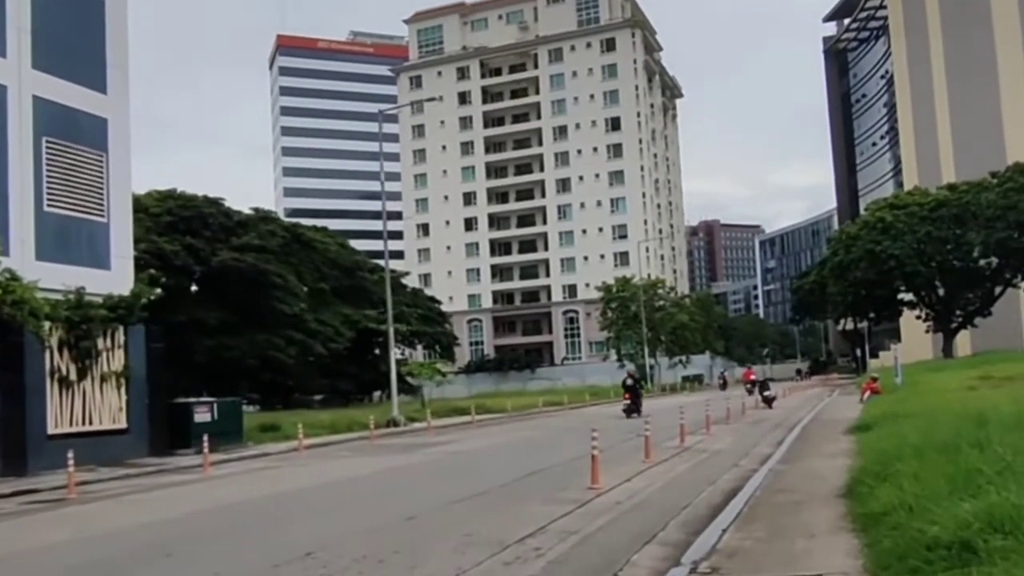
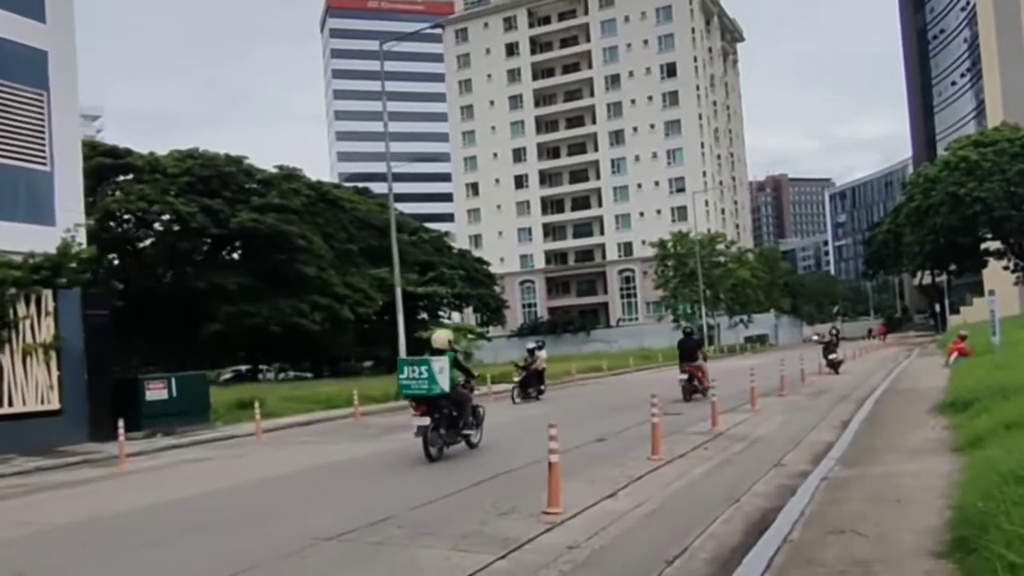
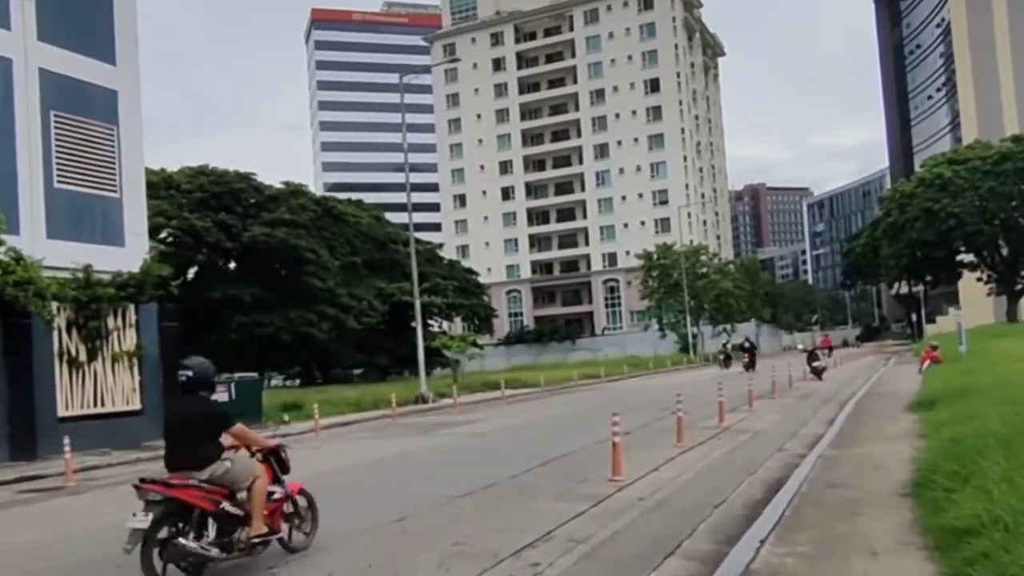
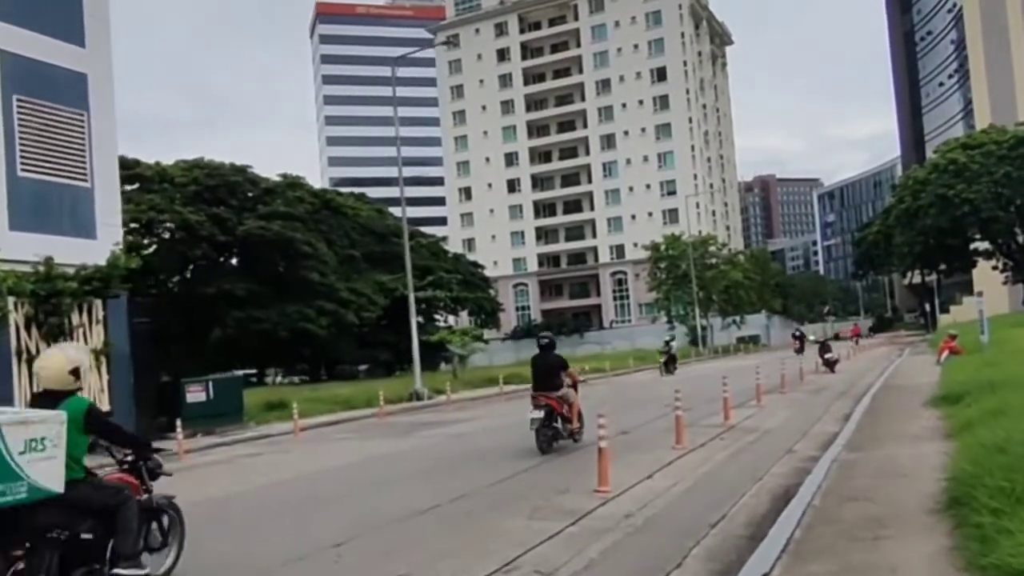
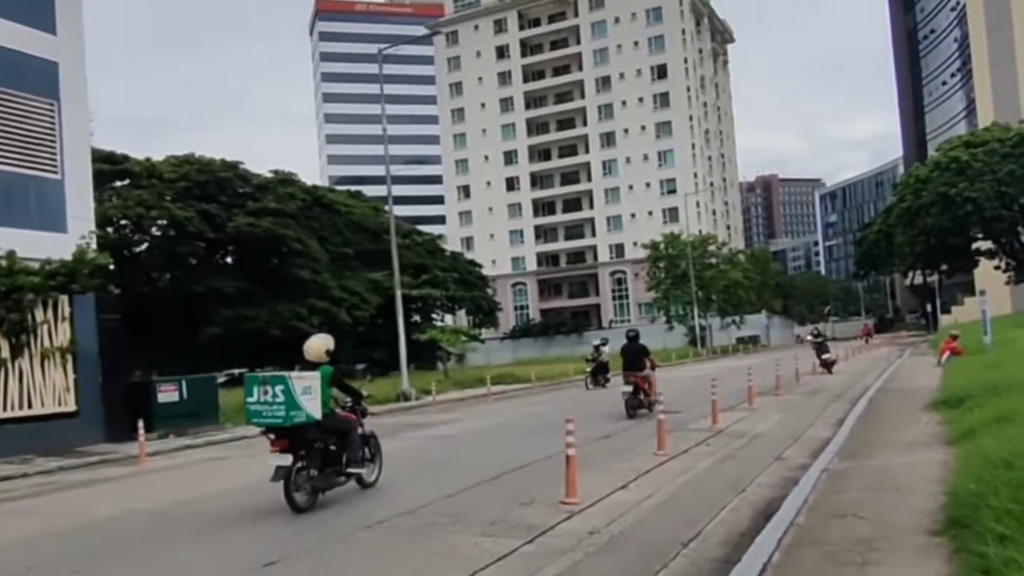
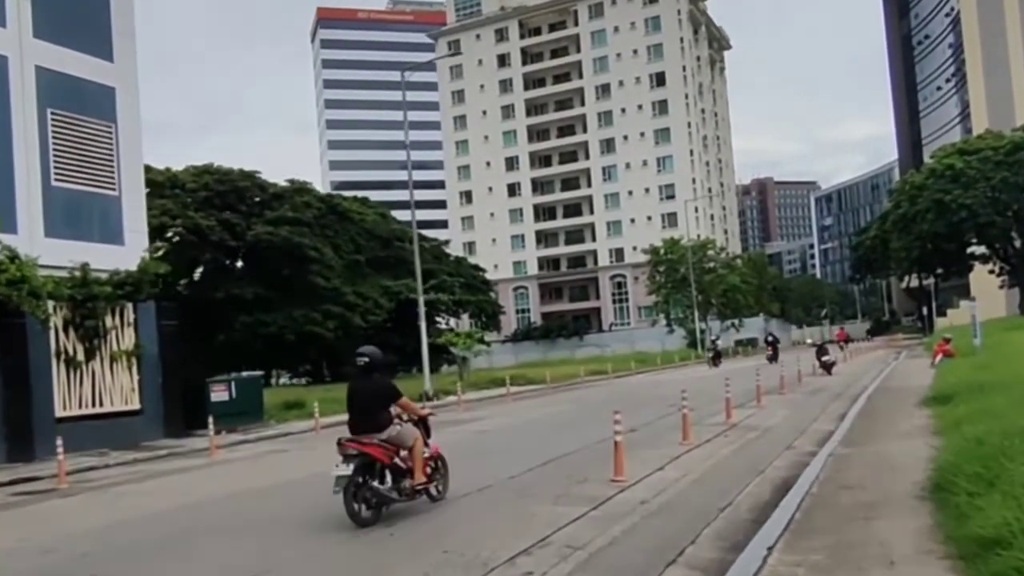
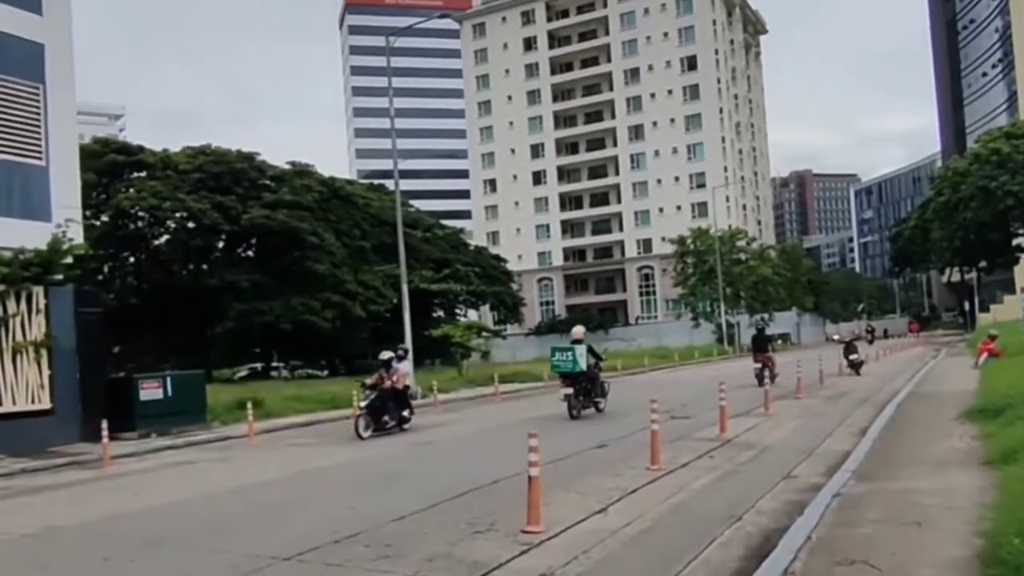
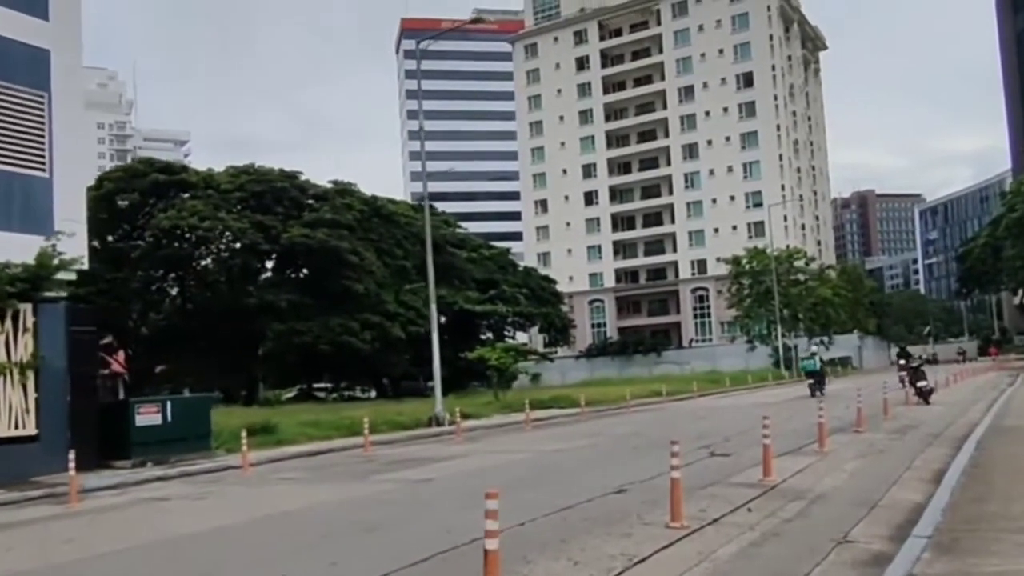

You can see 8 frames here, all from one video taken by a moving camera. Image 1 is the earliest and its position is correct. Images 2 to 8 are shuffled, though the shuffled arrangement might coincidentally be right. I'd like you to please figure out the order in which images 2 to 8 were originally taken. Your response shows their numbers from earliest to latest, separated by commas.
3, 6, 4, 5, 2, 7, 8
